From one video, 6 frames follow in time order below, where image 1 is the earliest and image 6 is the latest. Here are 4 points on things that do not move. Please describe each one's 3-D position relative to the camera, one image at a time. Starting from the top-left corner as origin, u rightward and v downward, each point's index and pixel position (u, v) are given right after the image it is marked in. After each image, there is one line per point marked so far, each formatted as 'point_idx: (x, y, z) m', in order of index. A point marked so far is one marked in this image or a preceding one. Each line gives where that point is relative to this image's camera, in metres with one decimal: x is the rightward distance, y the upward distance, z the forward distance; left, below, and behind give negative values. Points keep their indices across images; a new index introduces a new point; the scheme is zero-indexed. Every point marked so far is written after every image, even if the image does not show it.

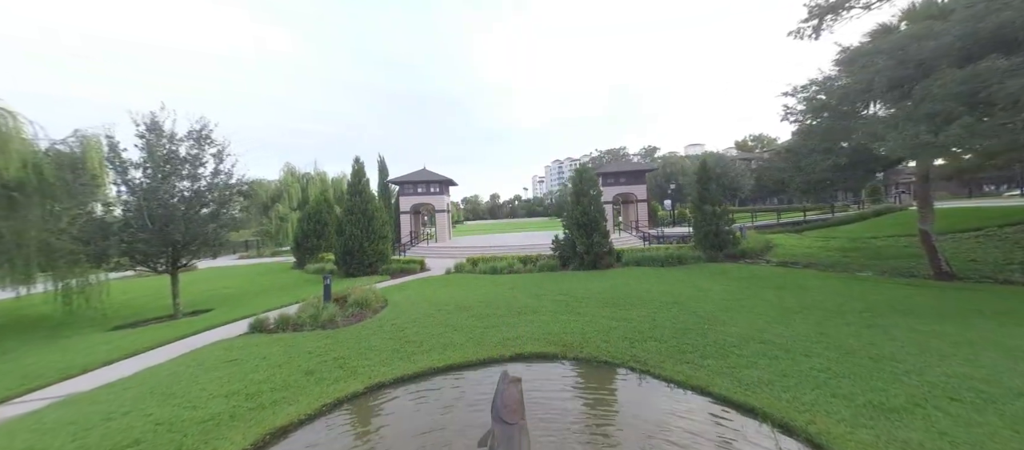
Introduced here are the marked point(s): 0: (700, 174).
0: (+8.5, +2.3, +15.4) m
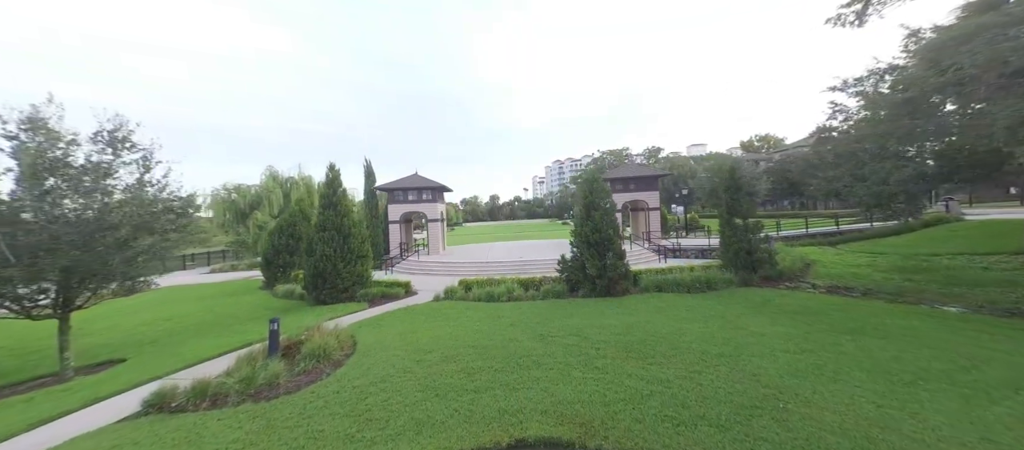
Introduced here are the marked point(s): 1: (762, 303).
0: (+8.5, +1.7, +13.2) m
1: (+7.5, -2.3, +10.1) m
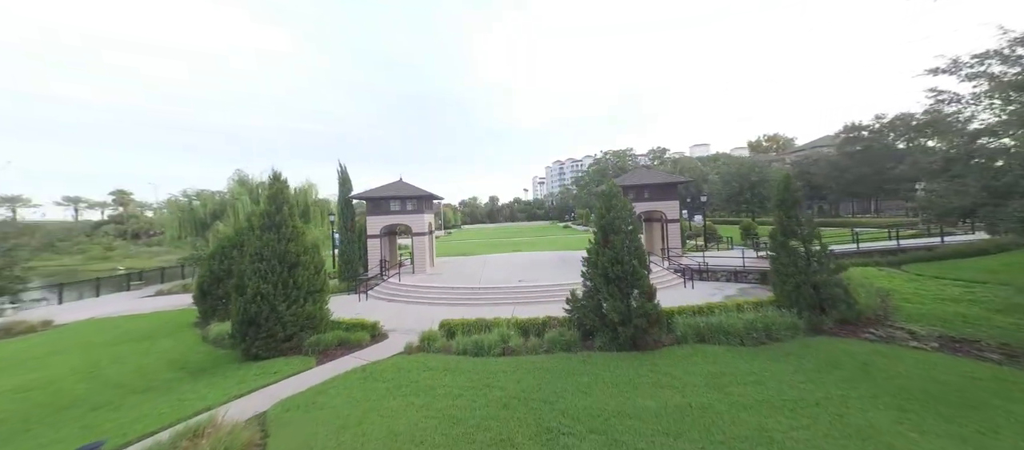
0: (+8.3, +0.9, +10.2) m
1: (+7.3, -3.1, +7.1) m
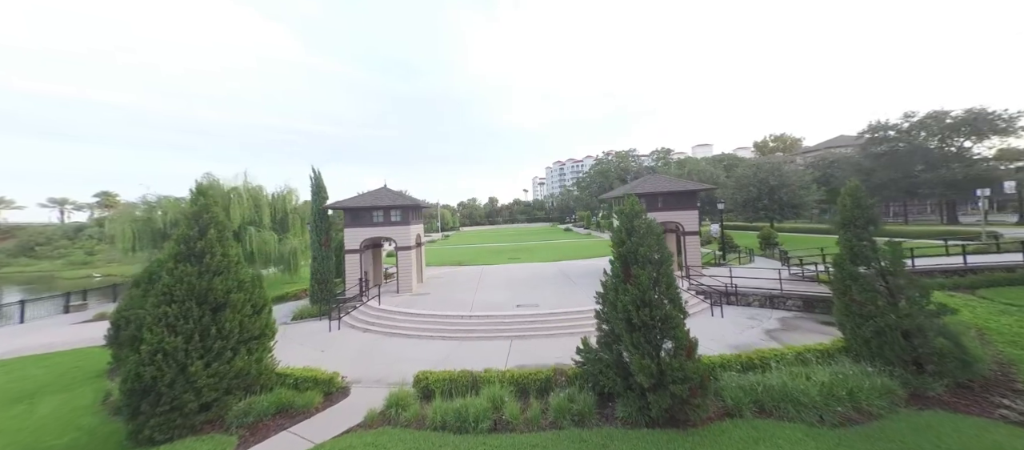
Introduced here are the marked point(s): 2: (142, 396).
0: (+8.2, +0.3, +7.8) m
1: (+7.2, -3.7, +4.7) m
2: (-7.3, -3.2, +7.0) m
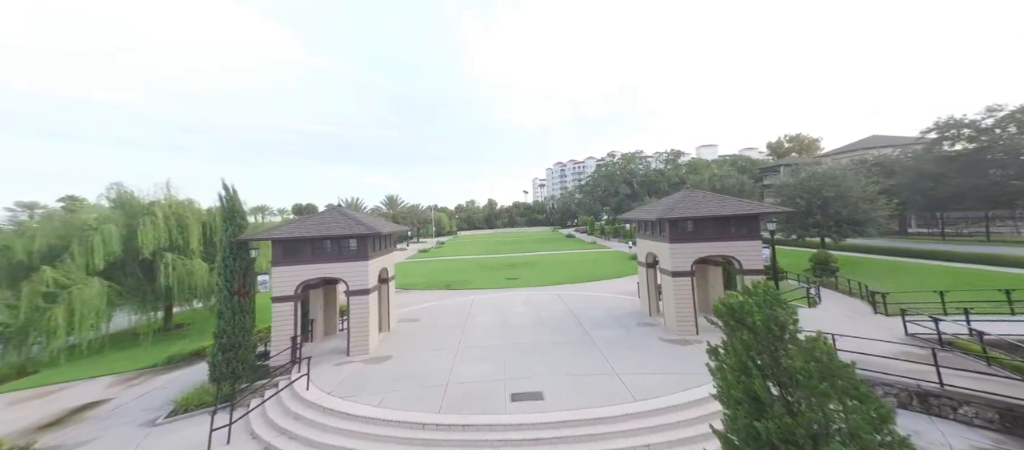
0: (+8.0, -1.1, +2.7) m
1: (+7.0, -5.0, -0.4) m
2: (-7.6, -4.5, +1.9) m
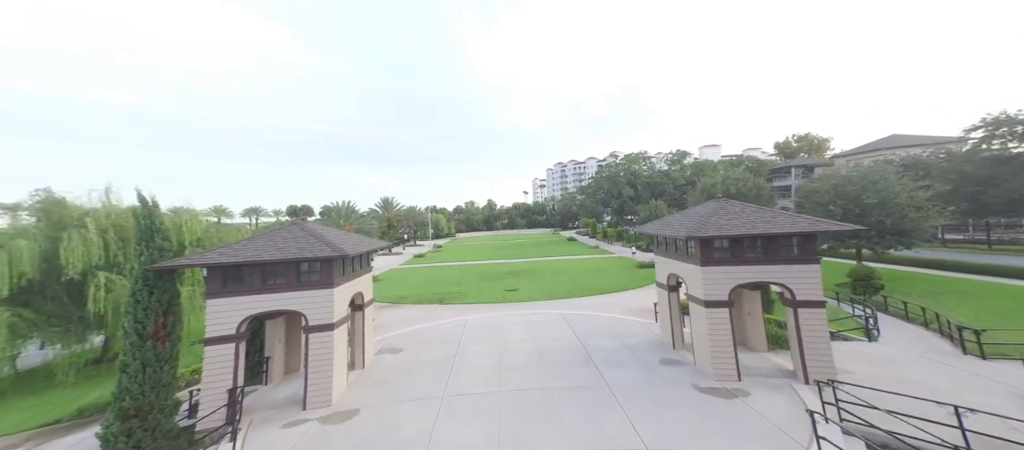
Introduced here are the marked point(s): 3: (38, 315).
0: (+7.9, -1.7, 0.0) m
1: (+6.9, -5.6, -3.2) m
2: (-7.6, -5.2, -0.9) m
3: (-18.5, -3.5, +13.3) m
